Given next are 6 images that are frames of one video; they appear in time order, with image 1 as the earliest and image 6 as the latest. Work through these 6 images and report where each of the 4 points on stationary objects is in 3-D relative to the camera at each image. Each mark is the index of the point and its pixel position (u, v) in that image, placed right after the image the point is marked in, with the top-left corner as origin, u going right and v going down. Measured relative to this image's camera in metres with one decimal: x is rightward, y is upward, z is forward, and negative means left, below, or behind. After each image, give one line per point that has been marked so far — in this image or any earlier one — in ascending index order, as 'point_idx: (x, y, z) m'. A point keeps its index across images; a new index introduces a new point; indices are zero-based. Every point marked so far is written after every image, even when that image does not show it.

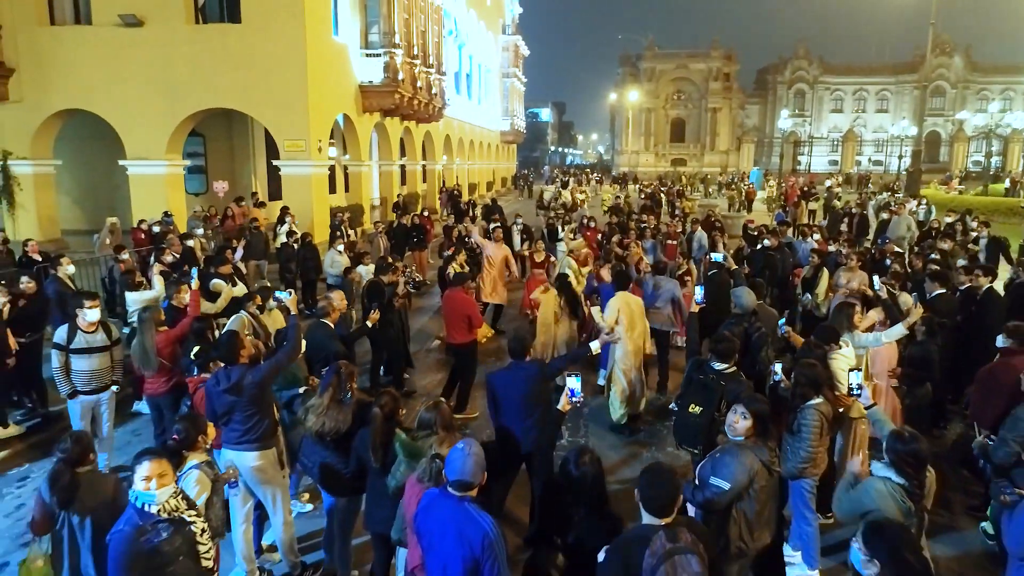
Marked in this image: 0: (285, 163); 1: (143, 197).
0: (-5.9, +3.2, +18.7) m
1: (-9.7, +2.4, +18.9) m
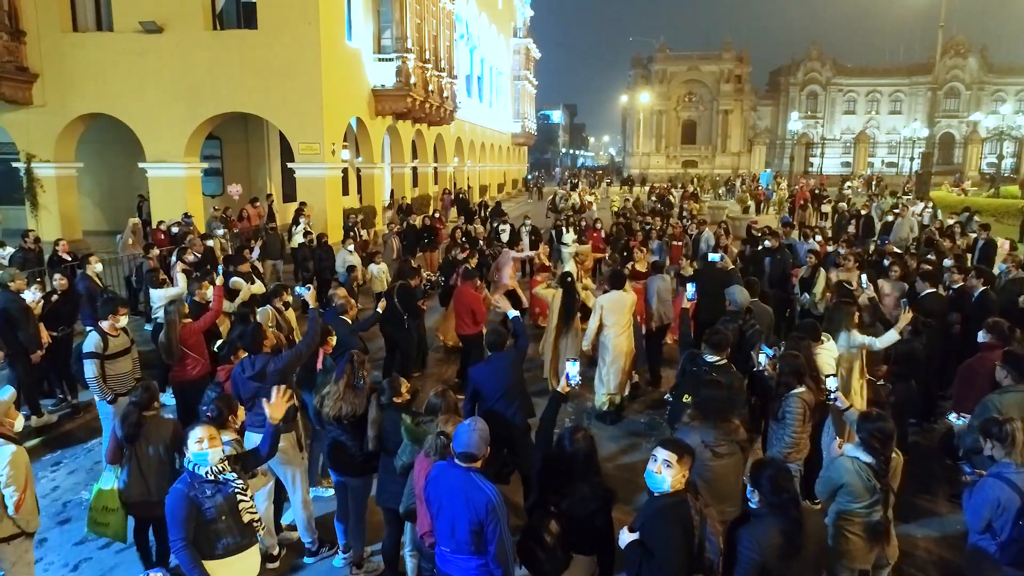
0: (-5.7, +3.2, +19.1) m
1: (-9.5, +2.4, +19.4) m
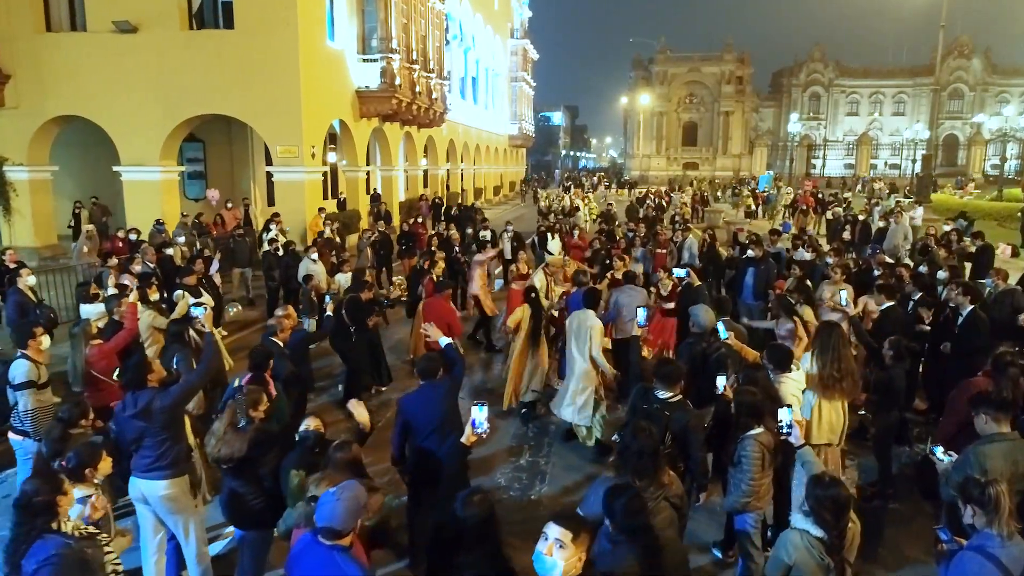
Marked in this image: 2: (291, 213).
0: (-6.1, +3.1, +18.6) m
1: (-9.9, +2.2, +18.9) m
2: (-5.8, +2.0, +18.9) m
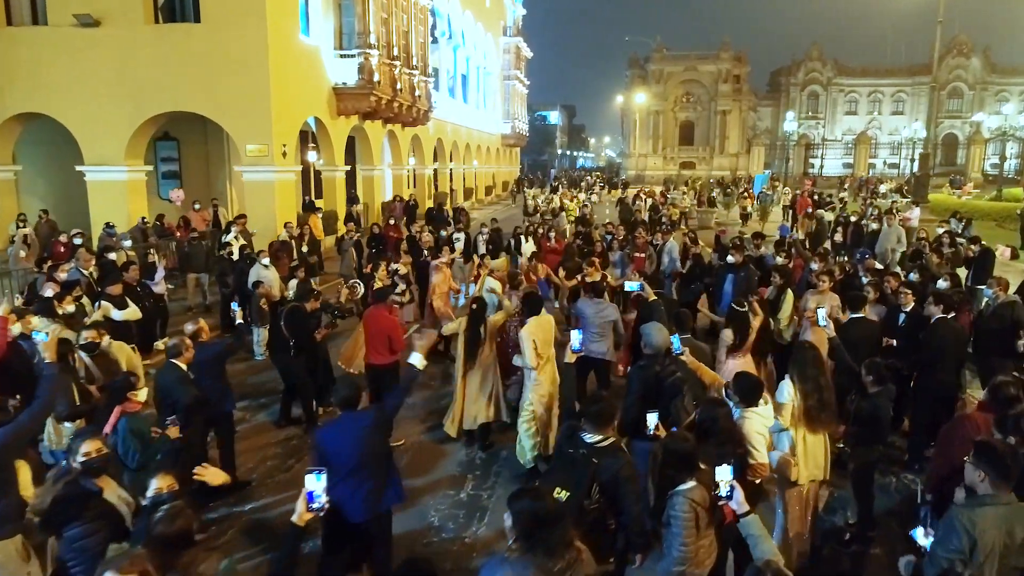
0: (-6.6, +3.0, +17.8) m
1: (-10.4, +2.1, +18.1) m
2: (-6.4, +1.9, +18.2) m
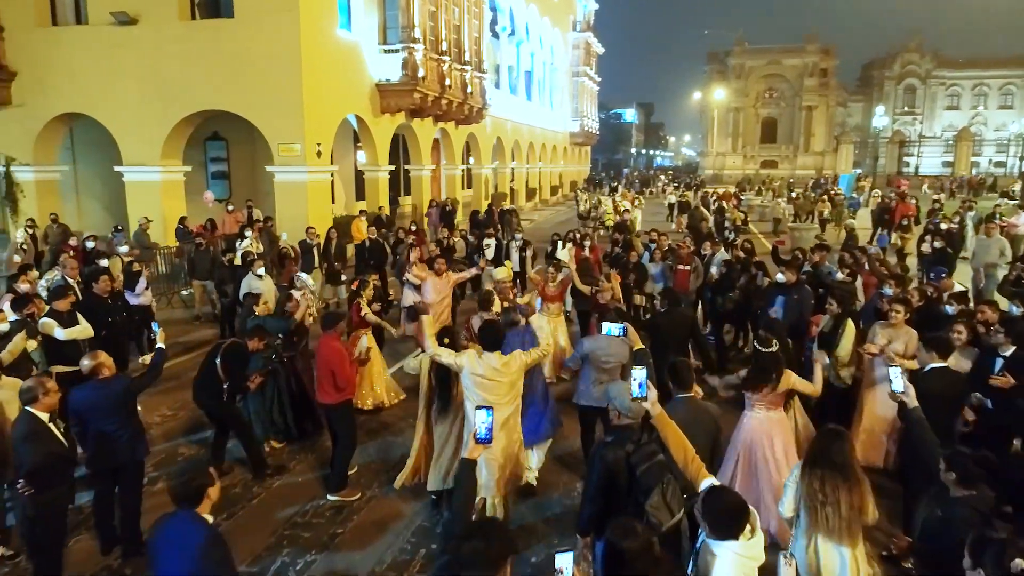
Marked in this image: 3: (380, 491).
0: (-5.6, +2.8, +17.2) m
1: (-9.3, +2.0, +17.9) m
2: (-5.3, +1.8, +17.5) m
3: (-1.1, -1.8, +6.2) m
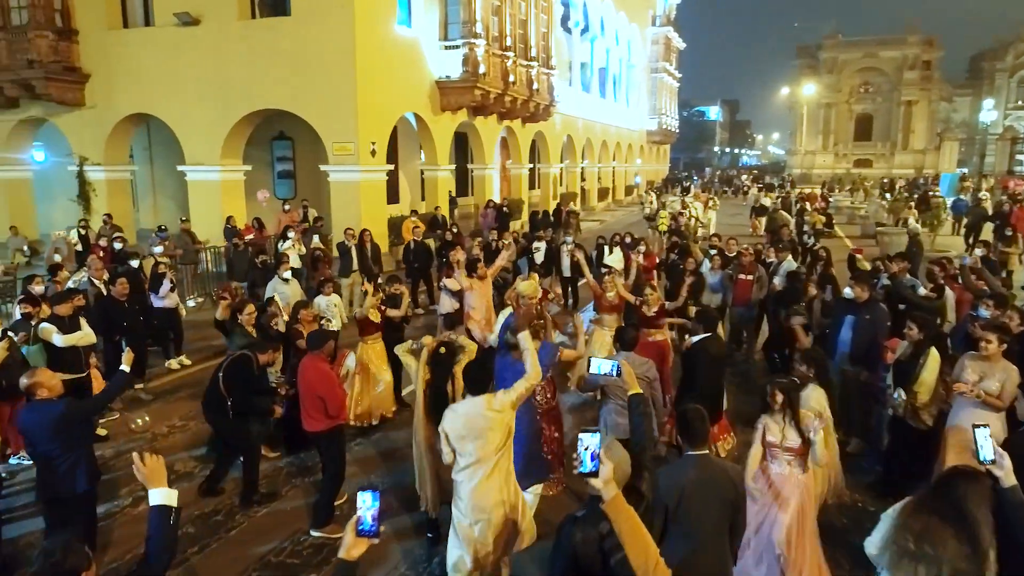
0: (-4.2, +2.8, +16.9) m
1: (-7.9, +2.1, +18.0) m
2: (-3.9, +1.7, +17.2) m
3: (-1.1, -1.9, +5.6) m
